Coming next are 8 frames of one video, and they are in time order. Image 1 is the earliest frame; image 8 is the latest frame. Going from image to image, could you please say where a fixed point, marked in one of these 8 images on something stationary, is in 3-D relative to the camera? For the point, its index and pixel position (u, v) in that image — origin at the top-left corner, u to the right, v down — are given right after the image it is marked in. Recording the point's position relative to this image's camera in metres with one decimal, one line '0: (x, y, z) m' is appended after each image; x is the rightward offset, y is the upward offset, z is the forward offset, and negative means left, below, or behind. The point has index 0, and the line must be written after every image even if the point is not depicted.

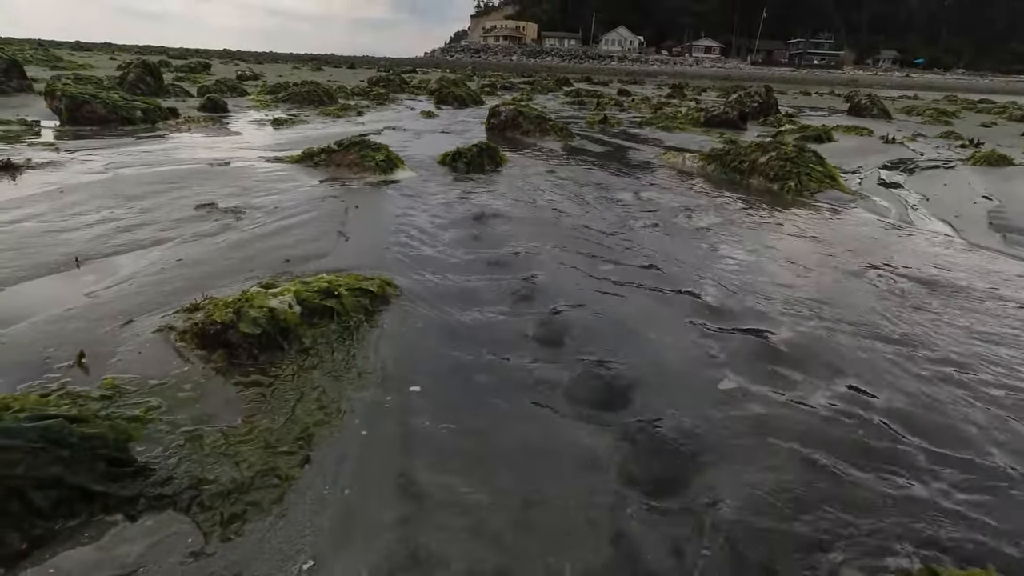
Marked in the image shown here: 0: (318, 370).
0: (-1.7, -0.7, +4.9) m
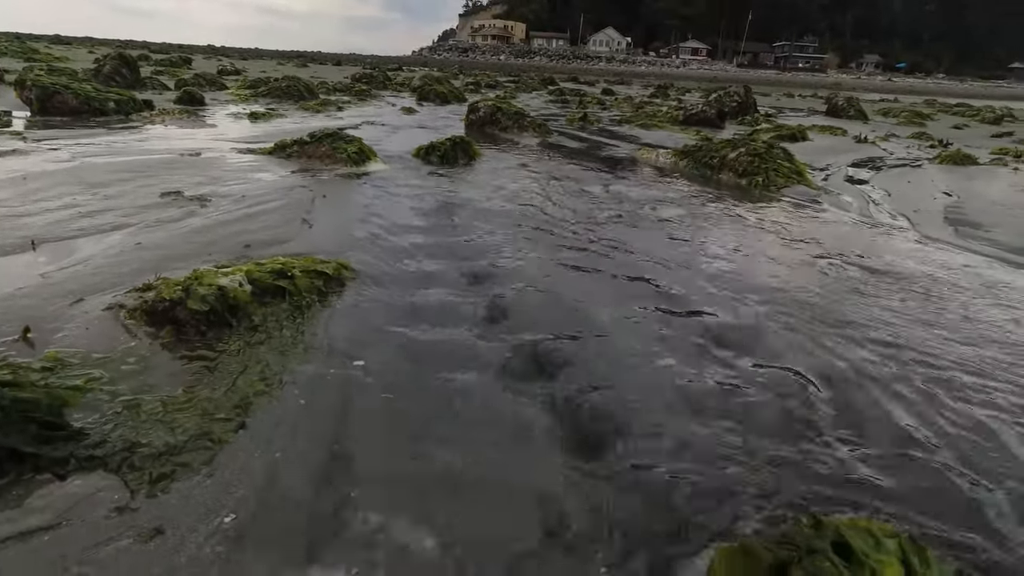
0: (-2.3, -0.5, +5.0) m
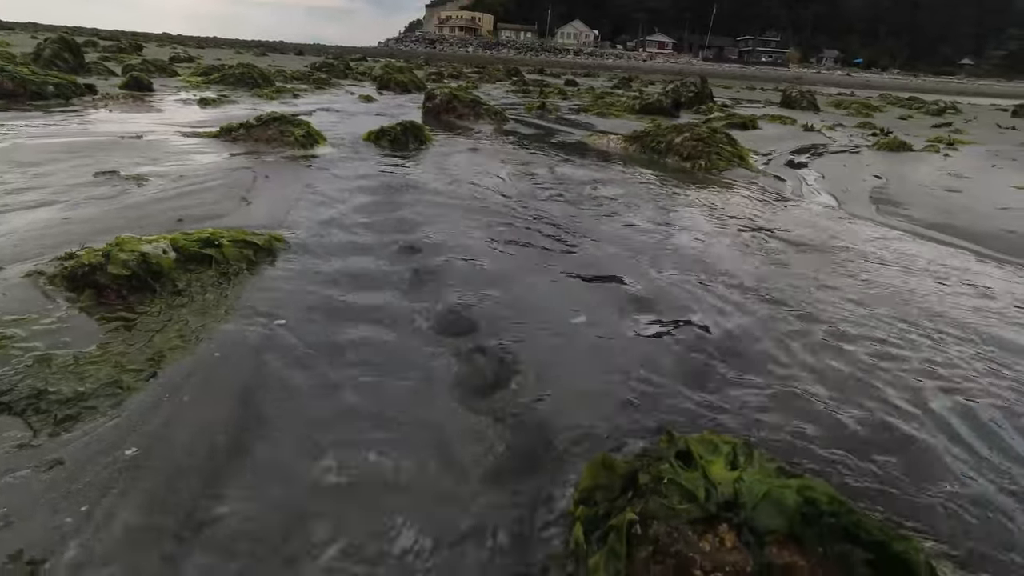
0: (-3.1, -0.2, +5.1) m
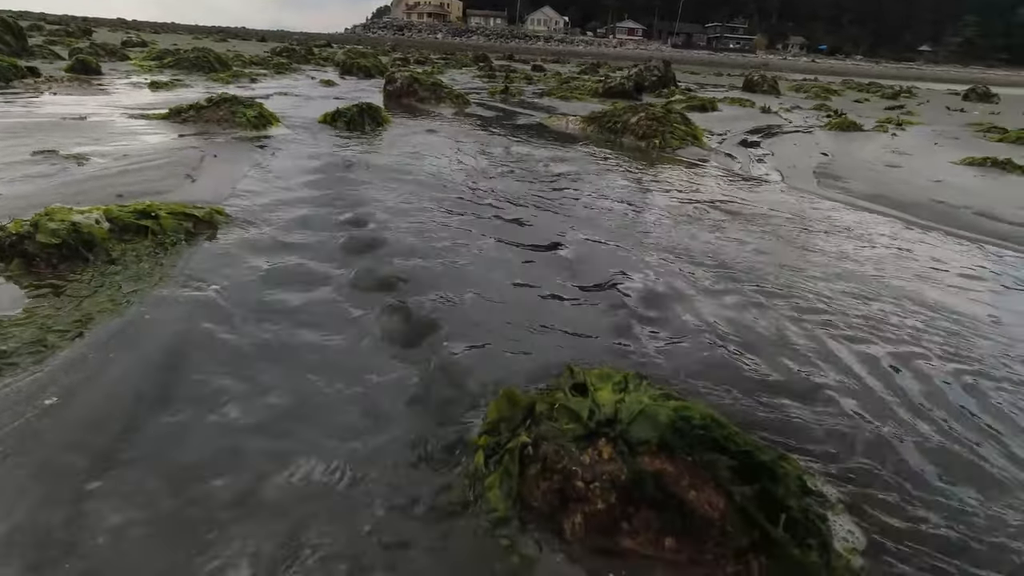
0: (-3.7, +0.1, +5.2) m
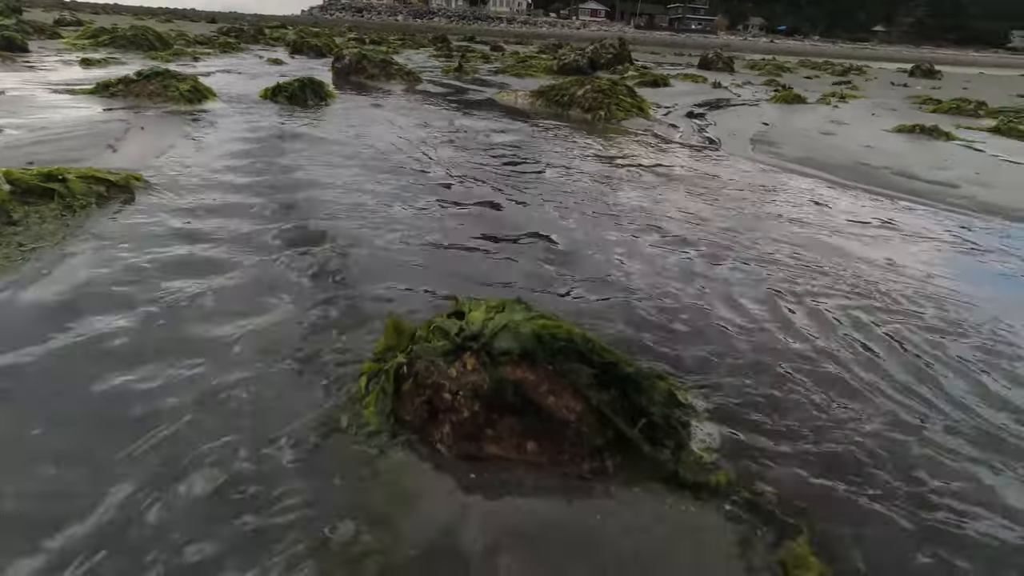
0: (-4.6, +0.5, +5.1) m
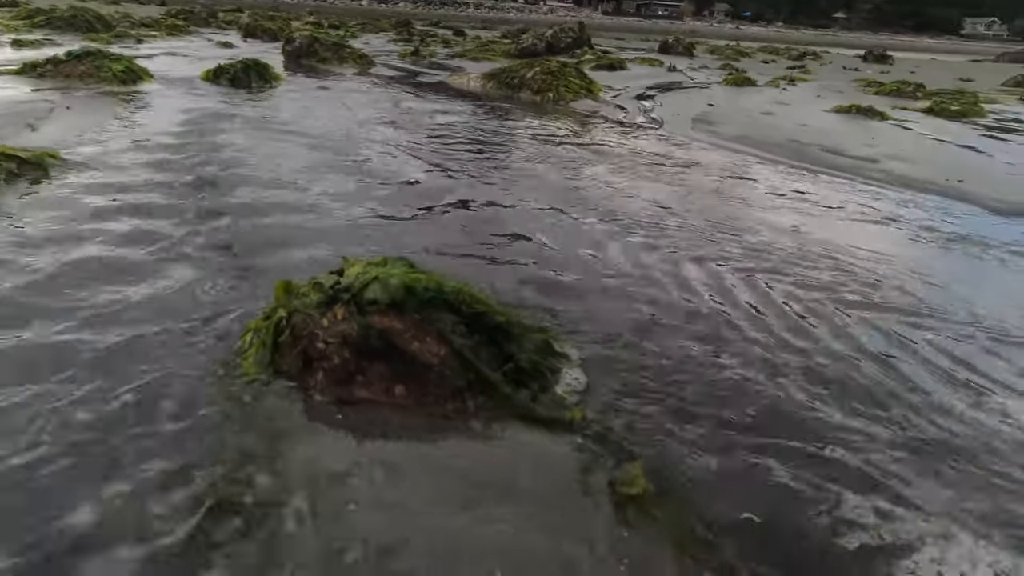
0: (-5.4, +0.7, +5.0) m
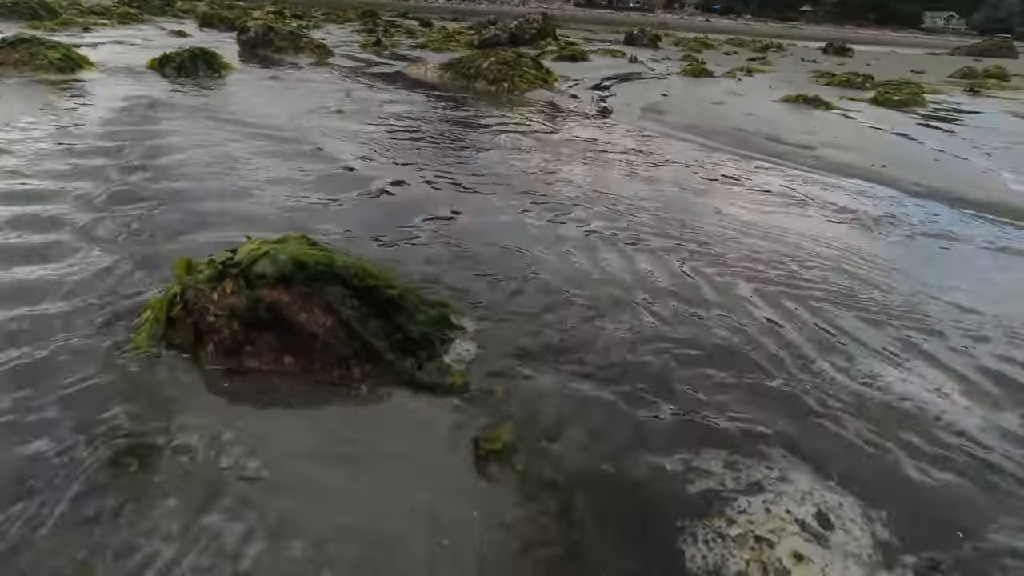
0: (-6.2, +0.8, +4.9) m
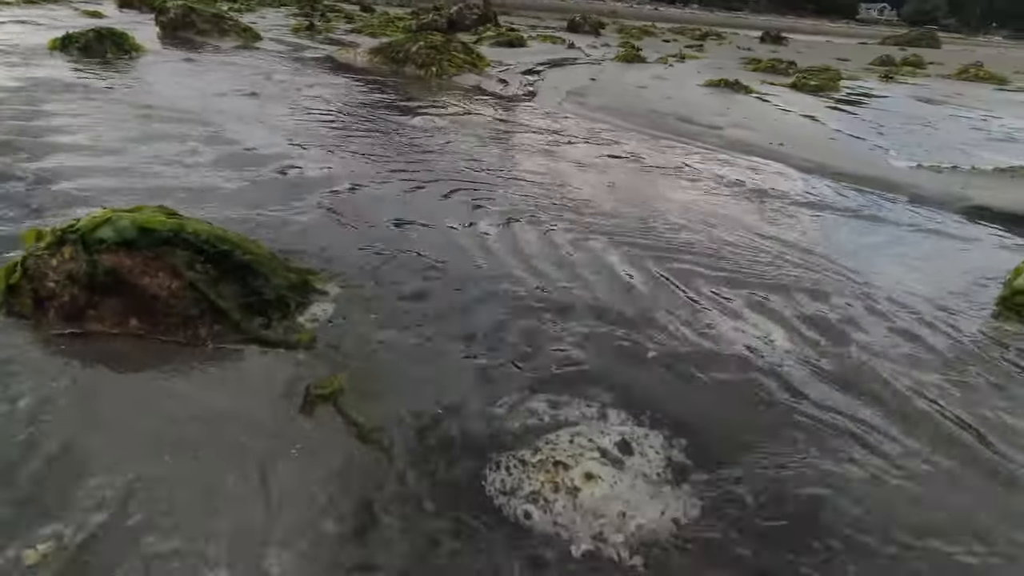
0: (-7.3, +0.9, +4.5) m
